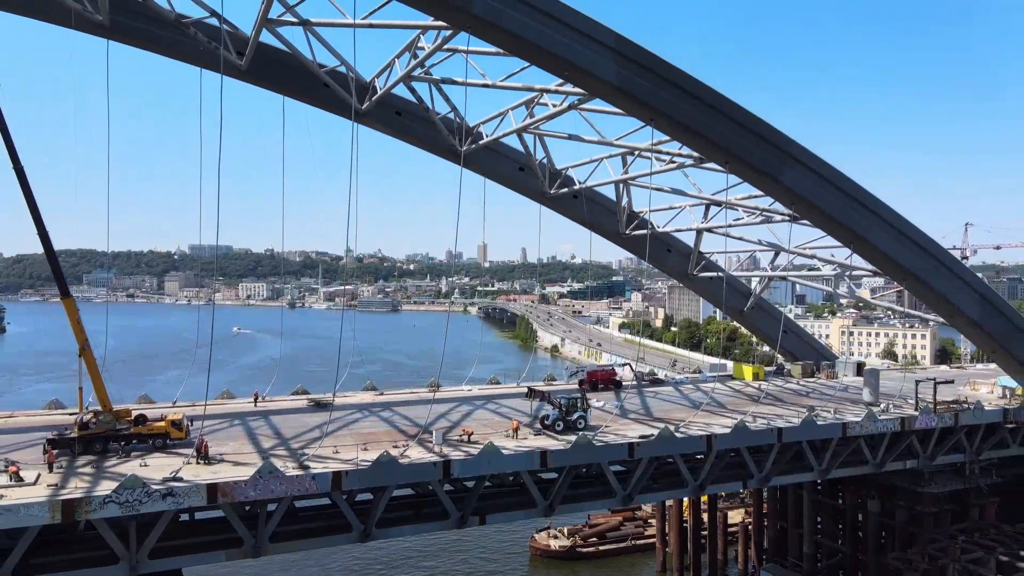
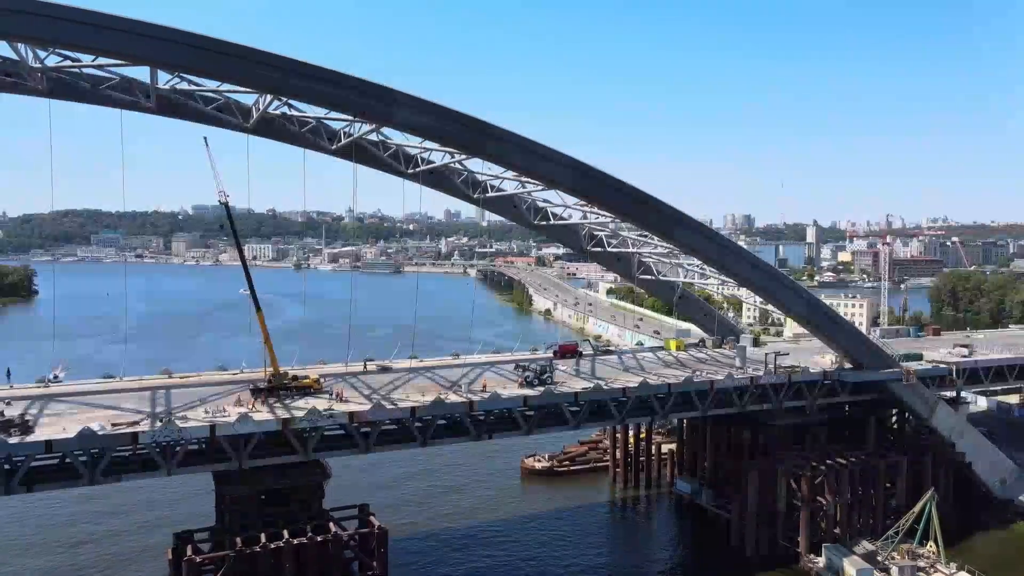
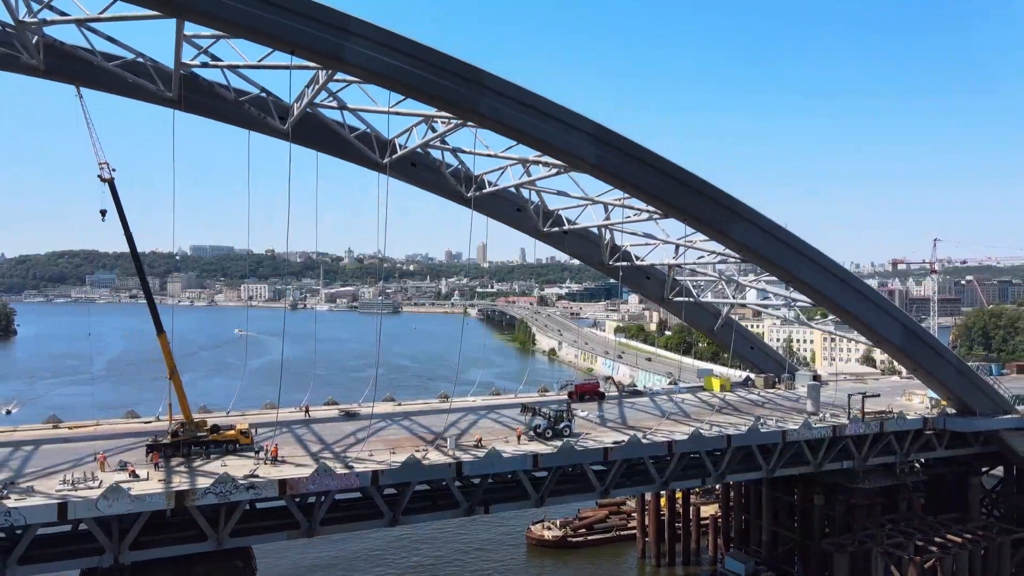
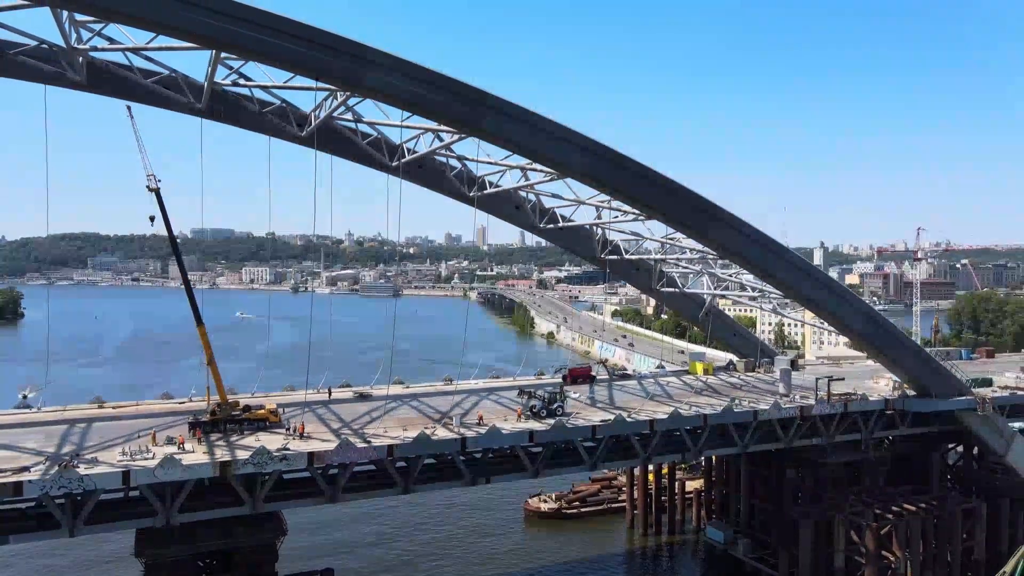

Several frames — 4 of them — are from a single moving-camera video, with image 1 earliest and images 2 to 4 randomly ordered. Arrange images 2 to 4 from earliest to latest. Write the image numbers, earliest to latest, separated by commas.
3, 4, 2
